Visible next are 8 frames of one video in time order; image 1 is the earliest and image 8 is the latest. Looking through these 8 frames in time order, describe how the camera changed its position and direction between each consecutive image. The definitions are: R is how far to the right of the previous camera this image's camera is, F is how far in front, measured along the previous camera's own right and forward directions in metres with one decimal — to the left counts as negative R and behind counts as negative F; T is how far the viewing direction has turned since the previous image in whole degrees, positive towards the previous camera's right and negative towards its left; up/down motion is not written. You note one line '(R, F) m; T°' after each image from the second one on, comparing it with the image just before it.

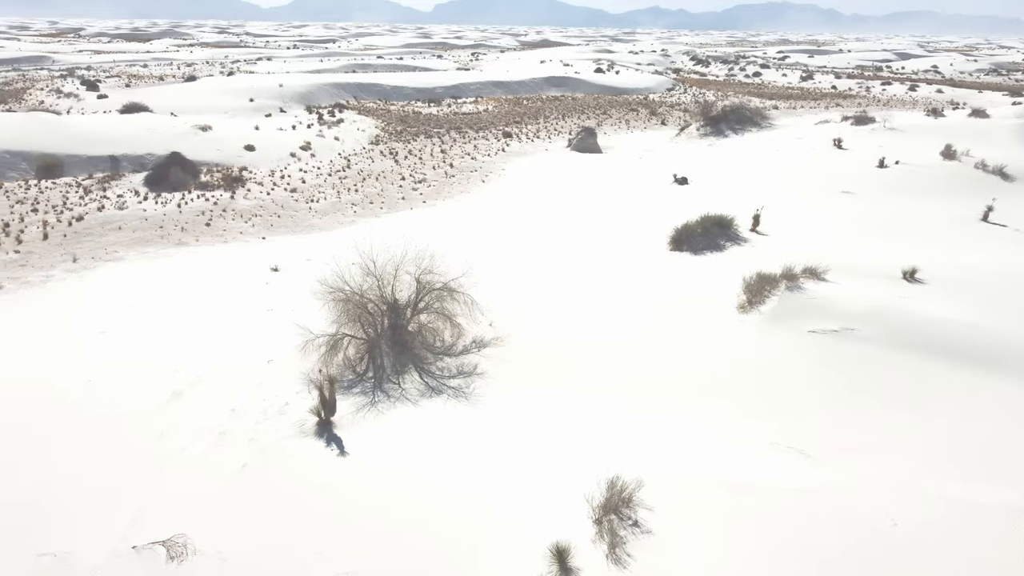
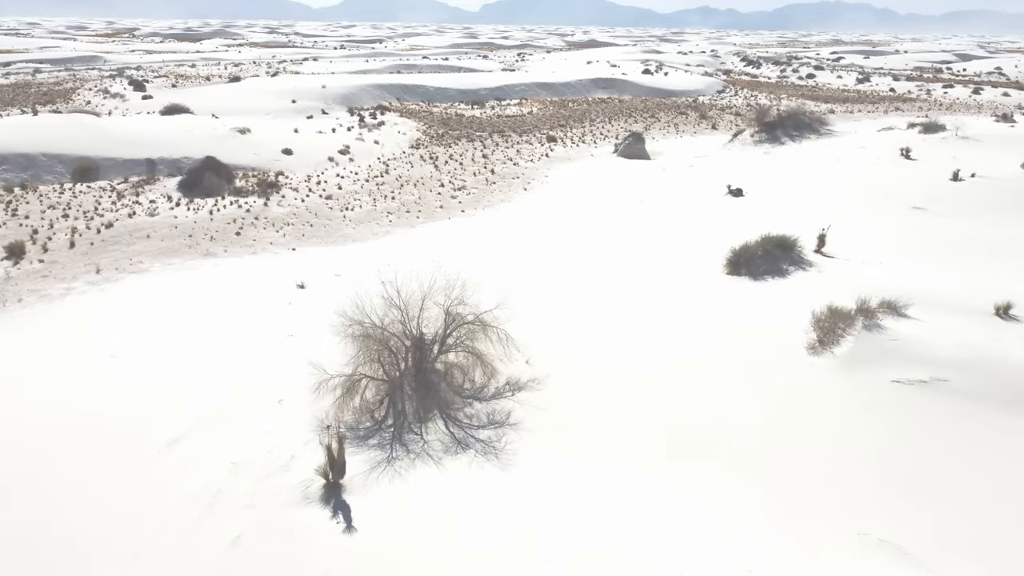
(0.0, +1.1) m; -3°
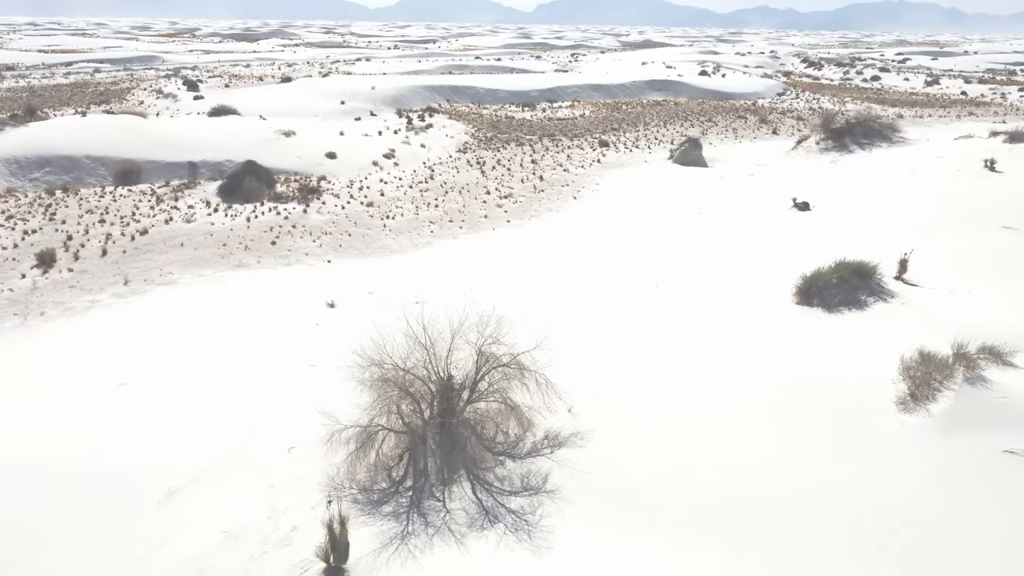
(+0.1, +1.1) m; -3°
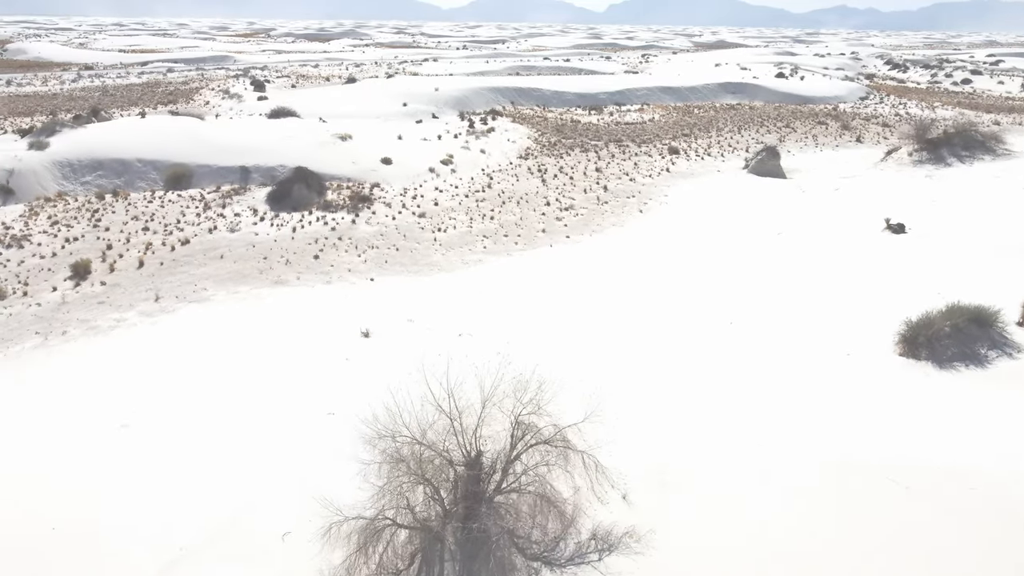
(+0.1, +1.4) m; -4°
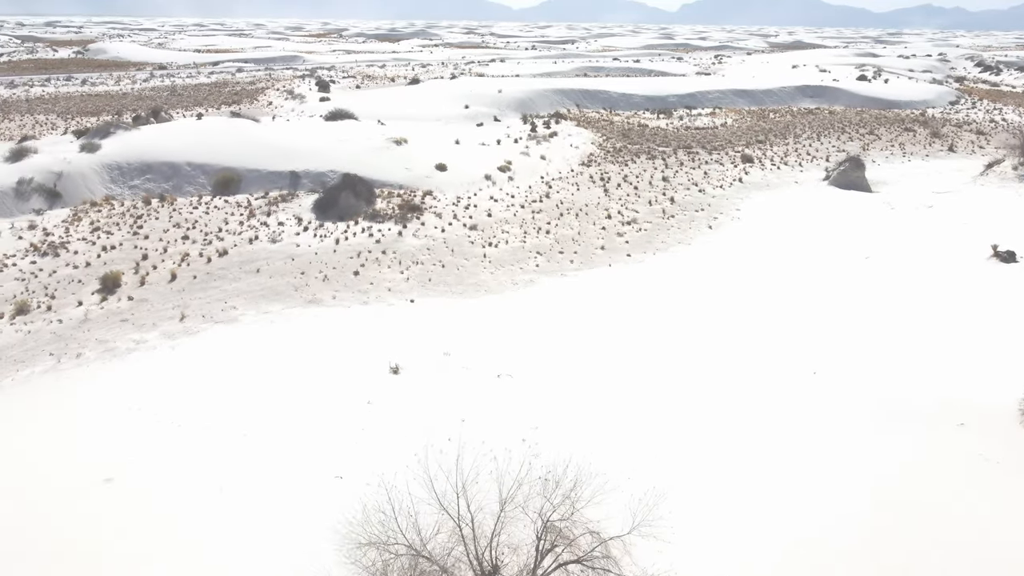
(+0.2, +1.4) m; -4°
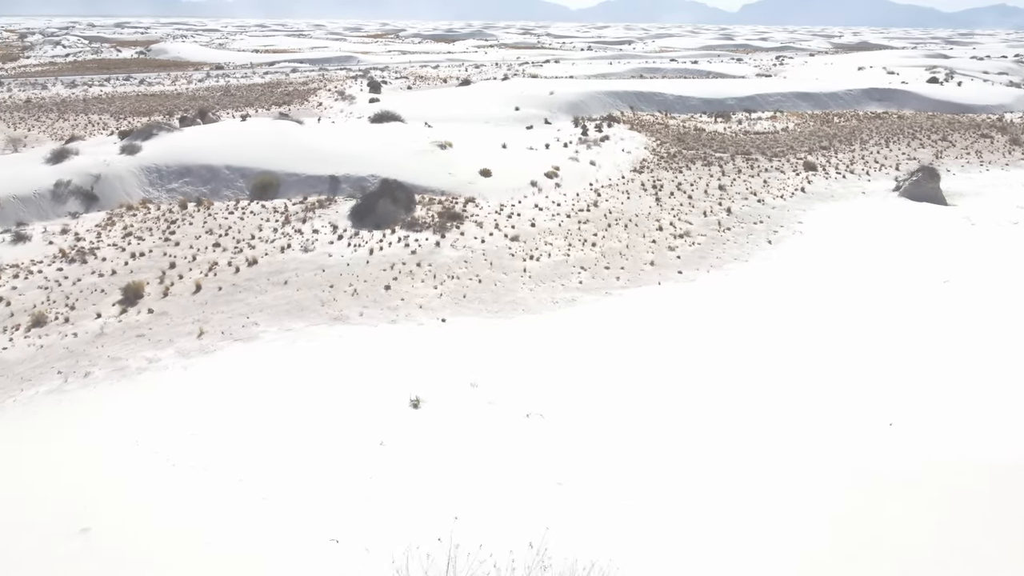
(+0.2, +1.1) m; -4°
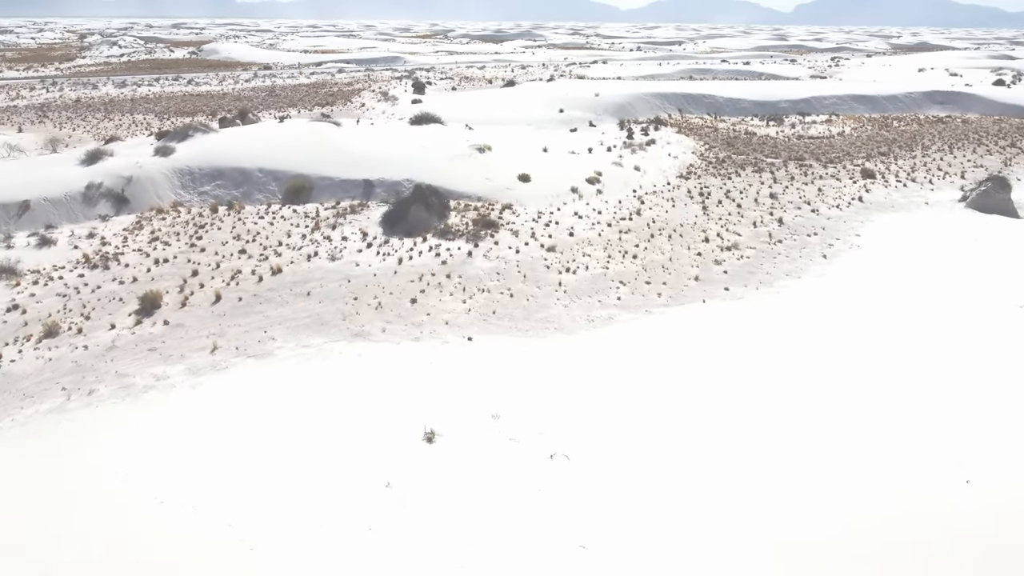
(+0.2, +0.9) m; -3°
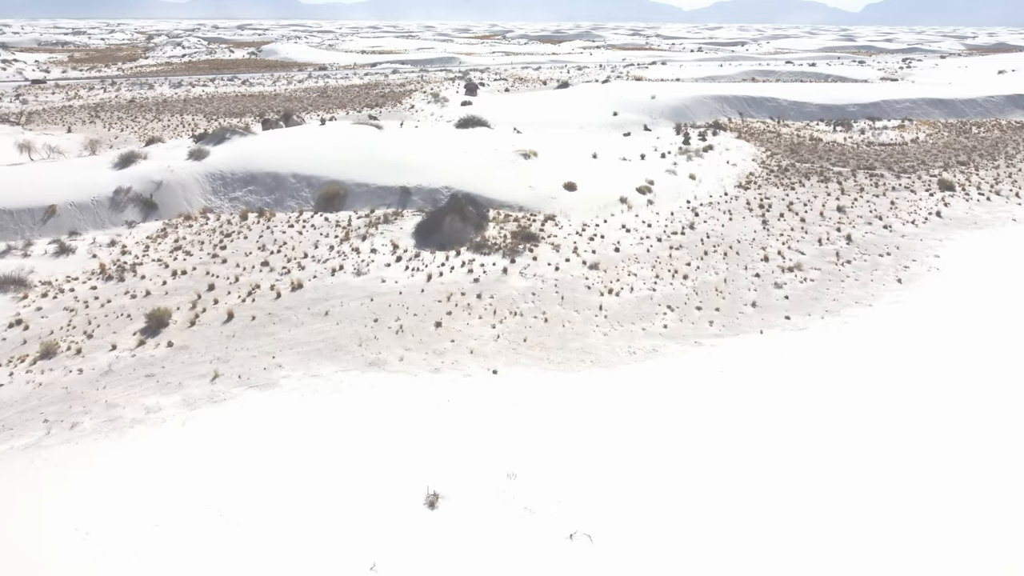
(+0.3, +1.3) m; -4°
